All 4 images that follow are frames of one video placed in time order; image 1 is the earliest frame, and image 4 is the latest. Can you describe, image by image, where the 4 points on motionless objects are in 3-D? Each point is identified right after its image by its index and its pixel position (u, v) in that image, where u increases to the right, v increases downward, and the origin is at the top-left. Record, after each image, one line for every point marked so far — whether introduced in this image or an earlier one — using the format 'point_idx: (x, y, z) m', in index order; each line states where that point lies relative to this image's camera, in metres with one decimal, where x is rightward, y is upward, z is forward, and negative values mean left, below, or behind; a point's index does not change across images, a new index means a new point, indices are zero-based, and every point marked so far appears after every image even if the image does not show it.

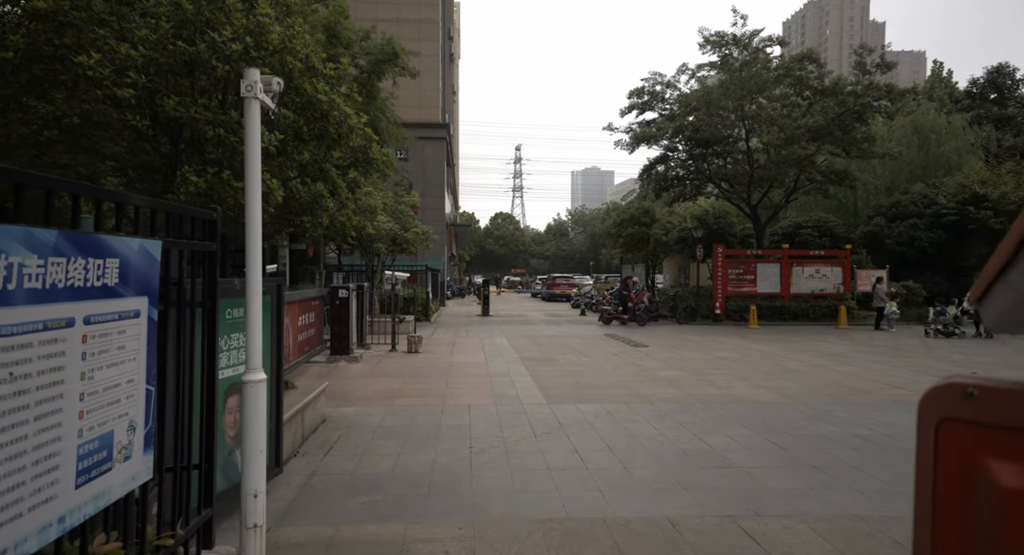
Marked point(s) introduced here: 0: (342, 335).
0: (-3.4, -1.2, +11.8) m
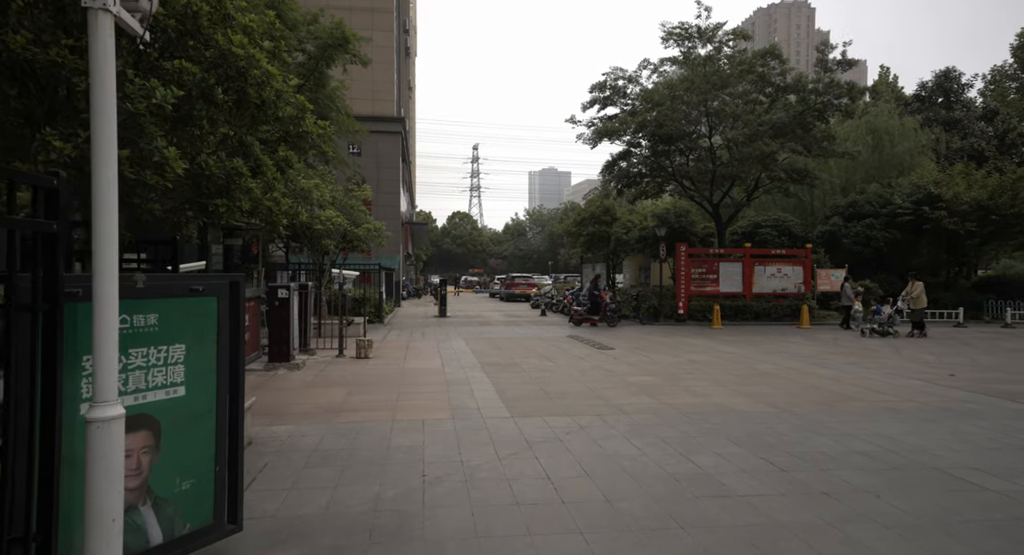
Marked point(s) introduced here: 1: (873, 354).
0: (-4.1, -1.1, +10.6) m
1: (+8.1, -1.7, +13.1) m
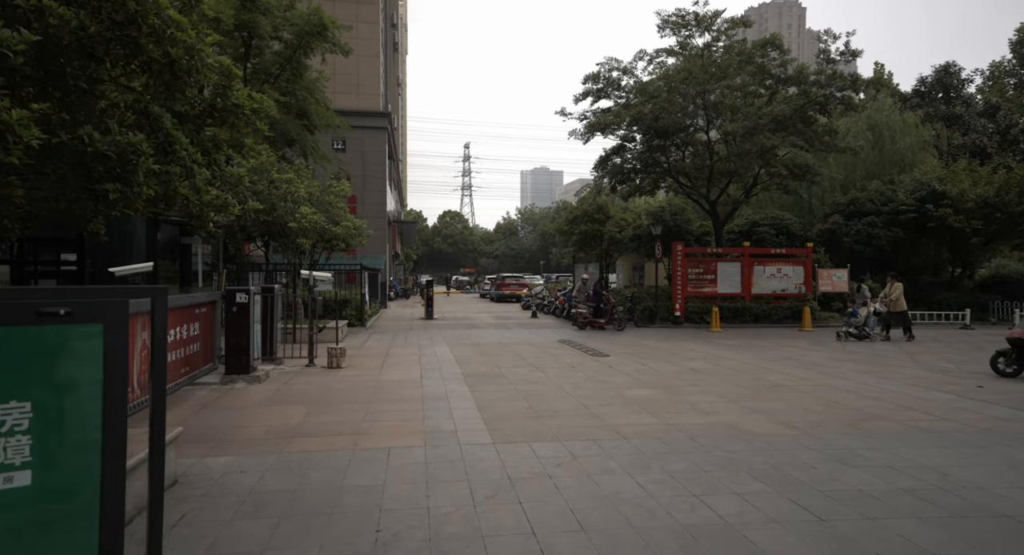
0: (-4.4, -1.2, +9.5) m
1: (+7.8, -1.7, +12.2) m
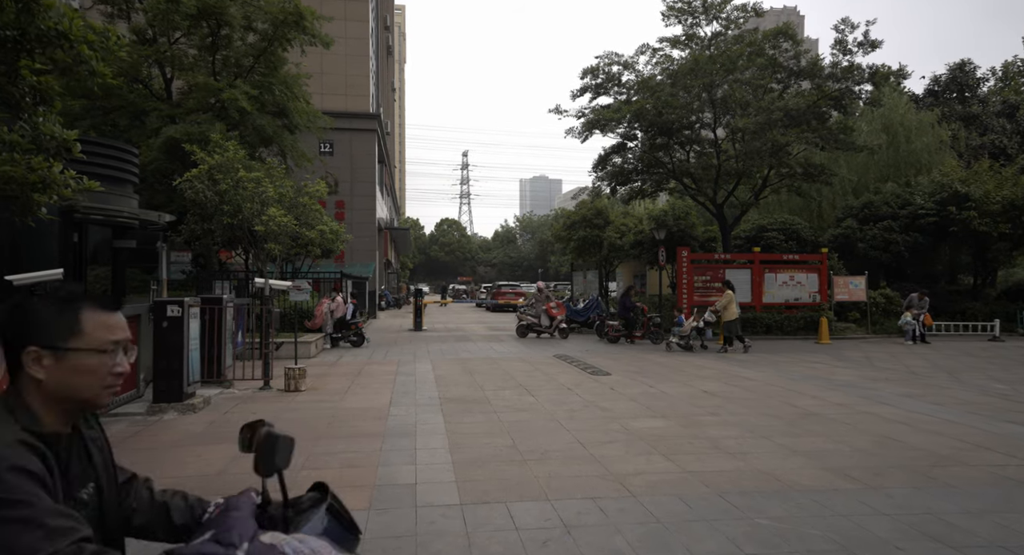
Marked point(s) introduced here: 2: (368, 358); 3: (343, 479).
0: (-4.6, -1.3, +8.0) m
1: (+7.5, -1.9, +10.7) m
2: (-3.5, -1.9, +14.0) m
3: (-1.6, -1.8, +5.5) m
